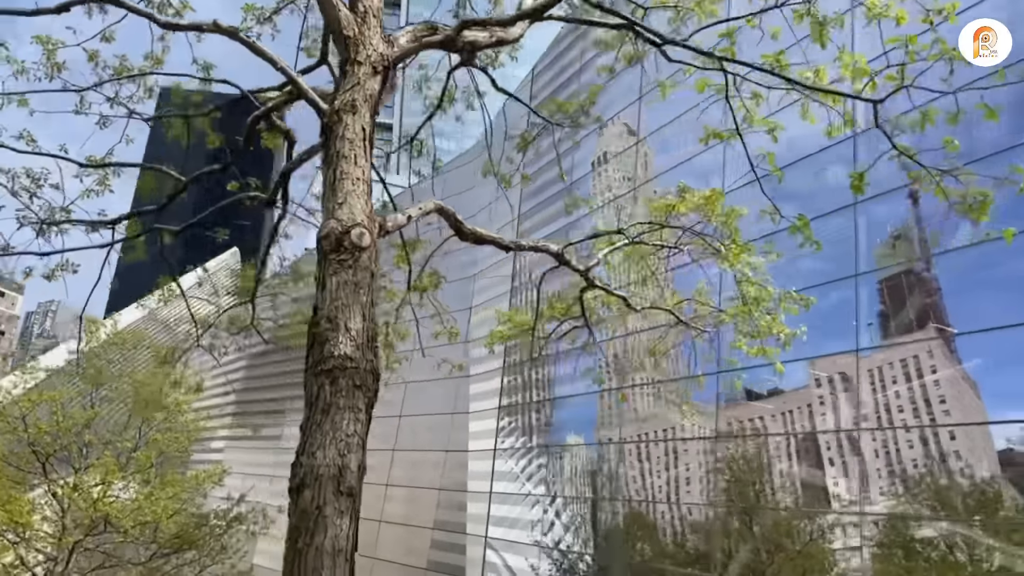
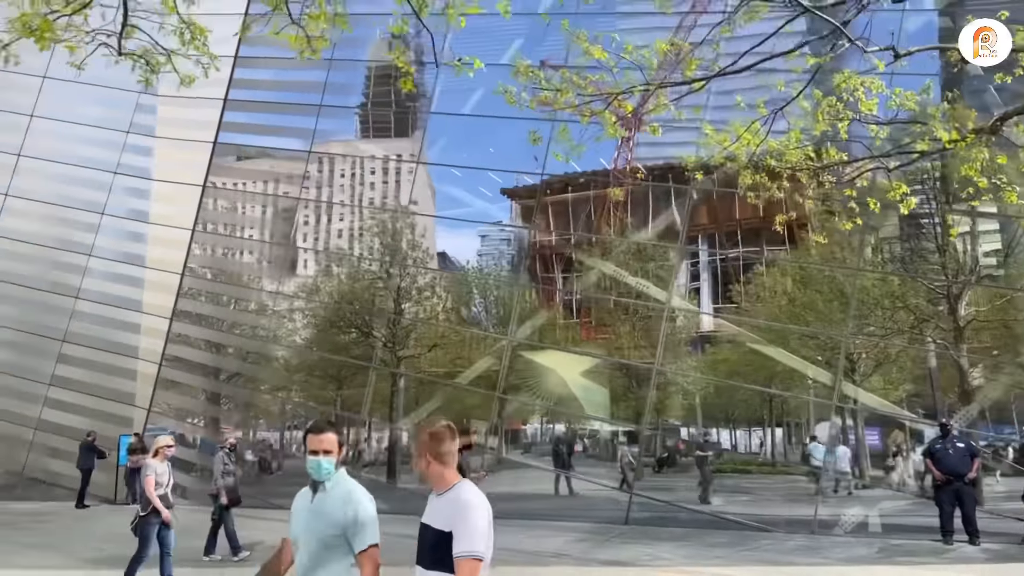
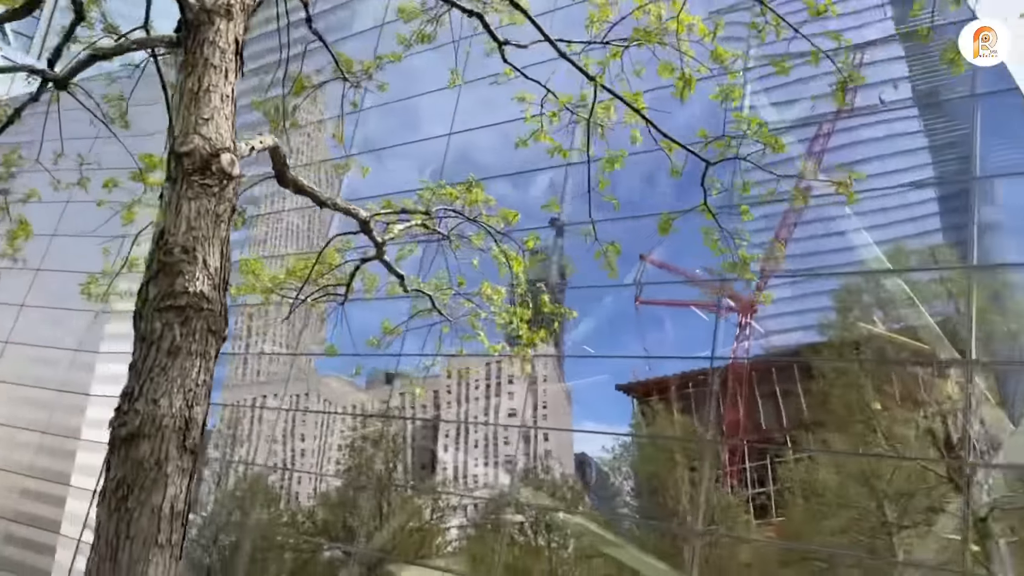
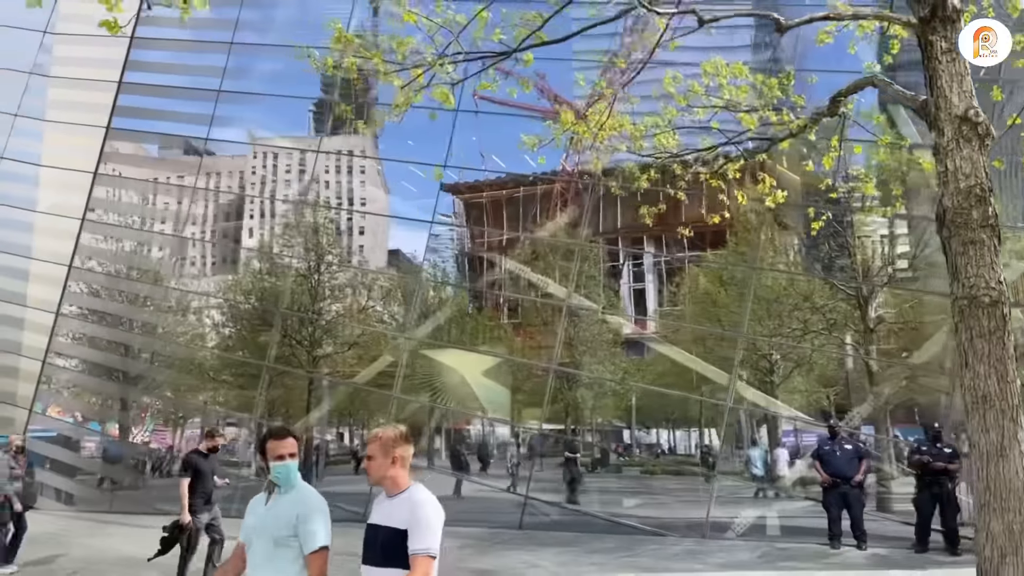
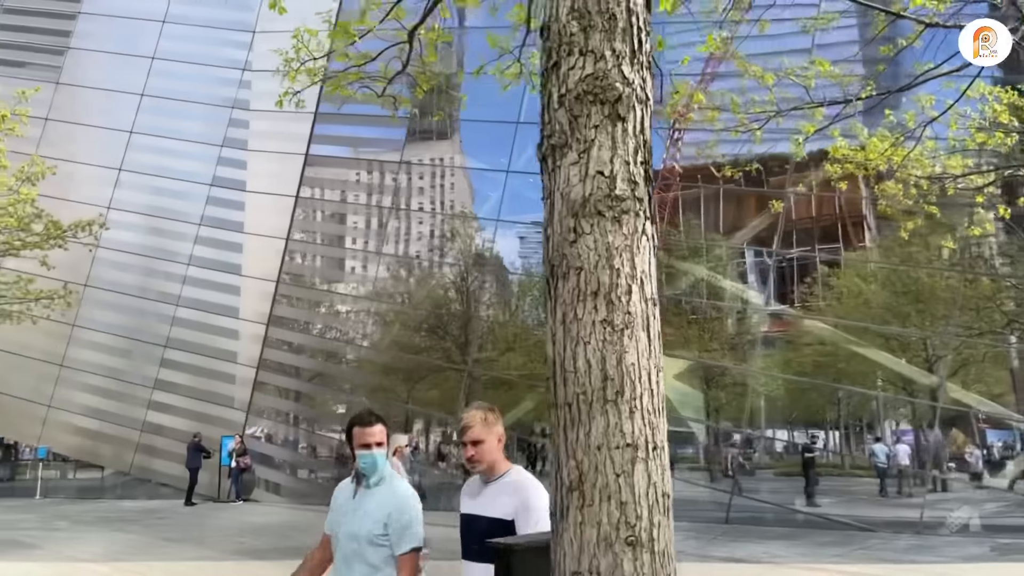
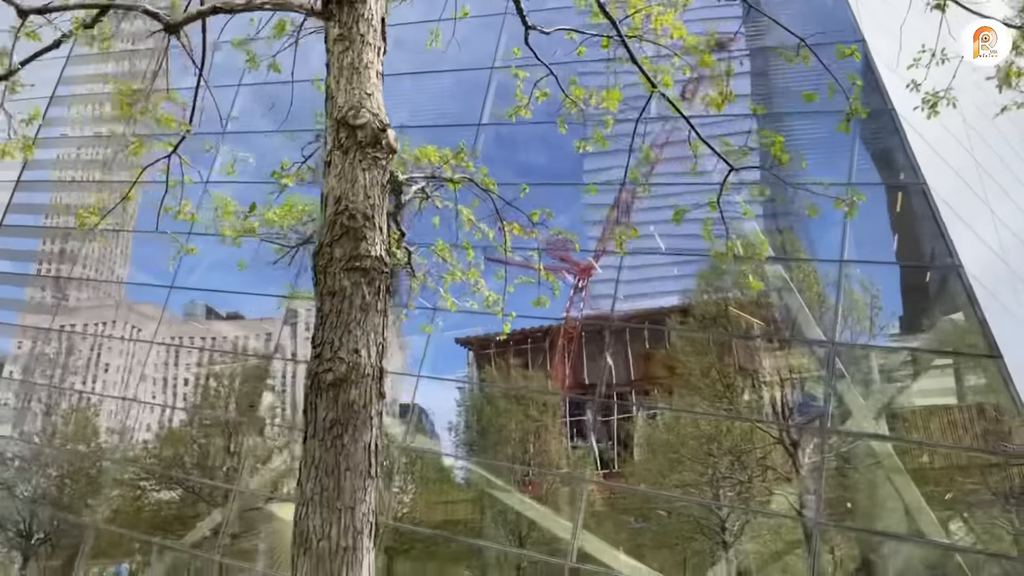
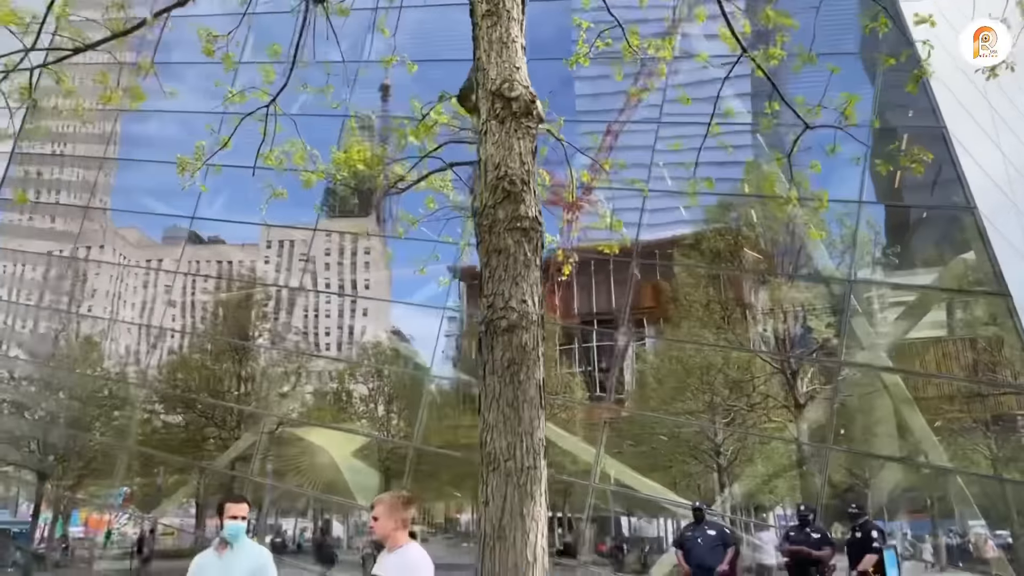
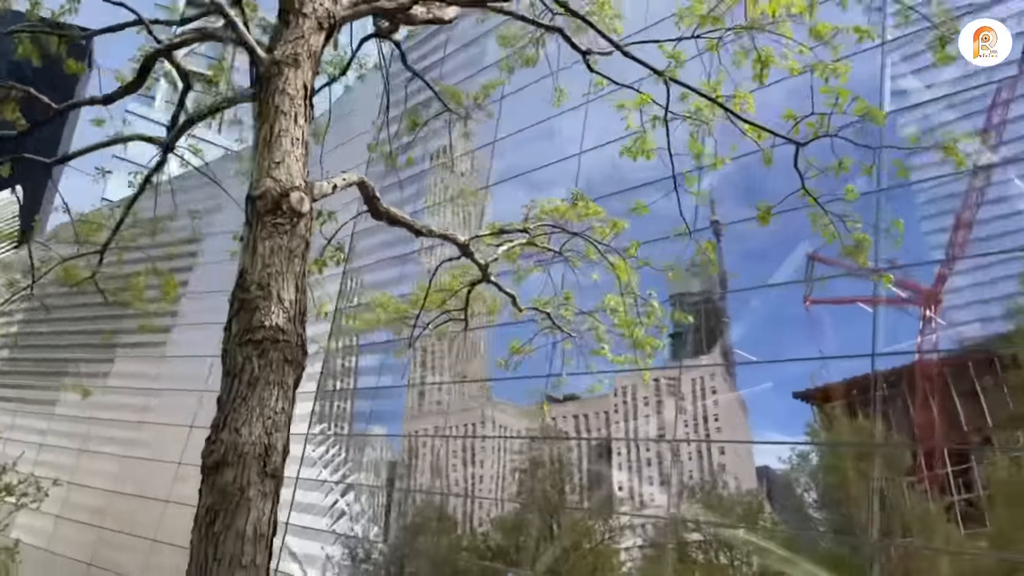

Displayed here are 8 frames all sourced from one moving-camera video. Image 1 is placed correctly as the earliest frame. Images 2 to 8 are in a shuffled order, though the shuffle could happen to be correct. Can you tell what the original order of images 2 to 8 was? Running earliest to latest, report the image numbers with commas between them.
8, 3, 6, 7, 4, 2, 5
